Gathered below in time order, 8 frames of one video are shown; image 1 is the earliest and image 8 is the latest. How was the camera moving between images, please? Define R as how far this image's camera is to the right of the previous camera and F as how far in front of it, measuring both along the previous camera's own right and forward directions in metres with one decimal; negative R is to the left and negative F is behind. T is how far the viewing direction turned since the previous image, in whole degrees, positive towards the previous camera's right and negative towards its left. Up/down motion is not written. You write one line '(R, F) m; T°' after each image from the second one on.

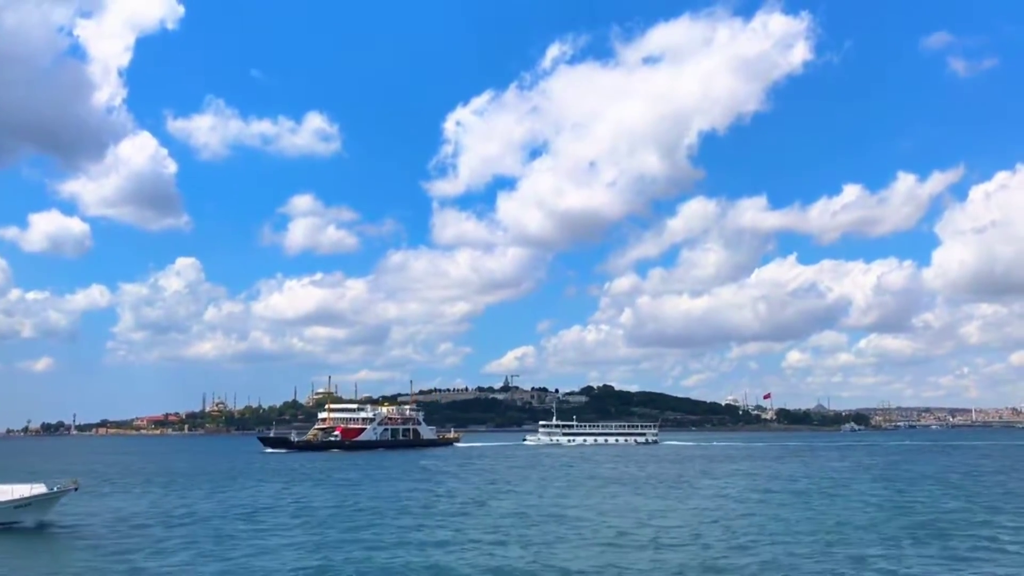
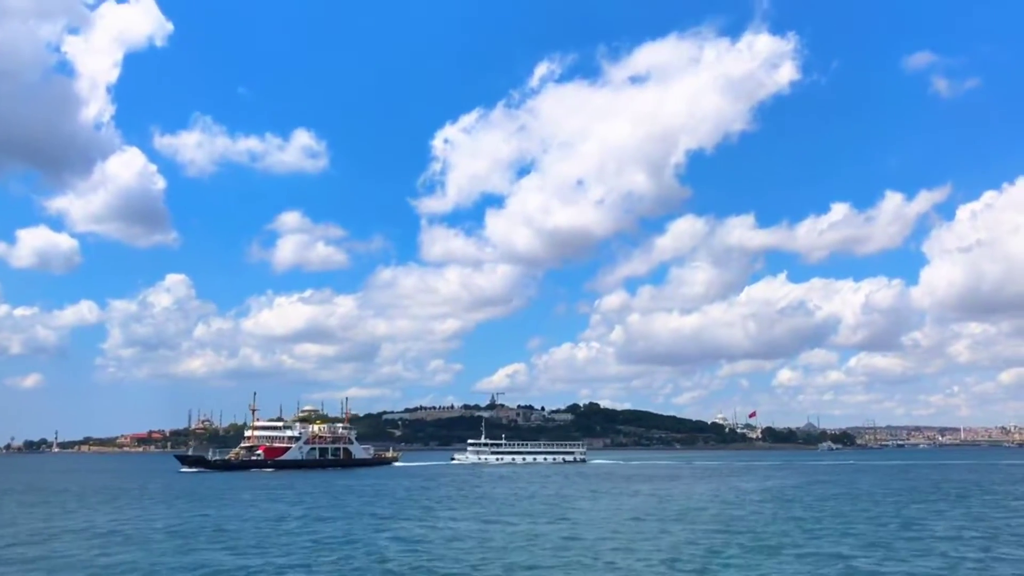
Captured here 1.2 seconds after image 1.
(+7.5, -0.4) m; 0°
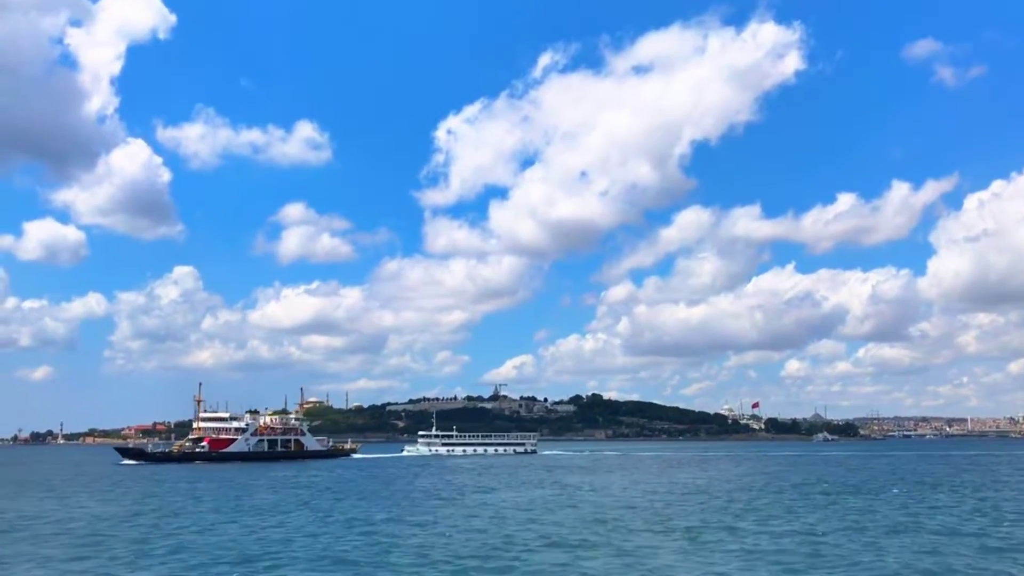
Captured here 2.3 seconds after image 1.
(+7.1, -0.5) m; -1°
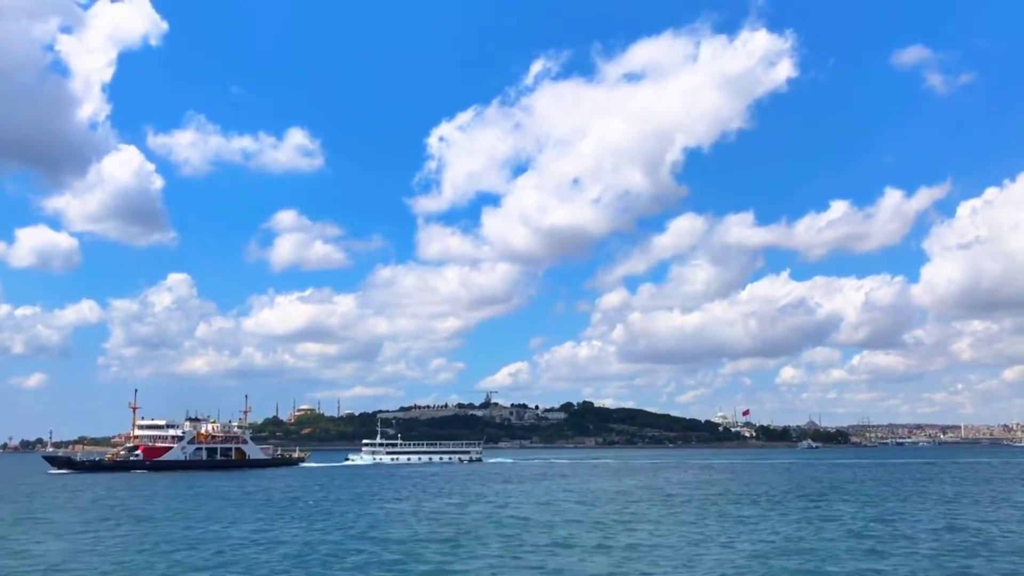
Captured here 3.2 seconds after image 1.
(+6.2, +0.7) m; 0°
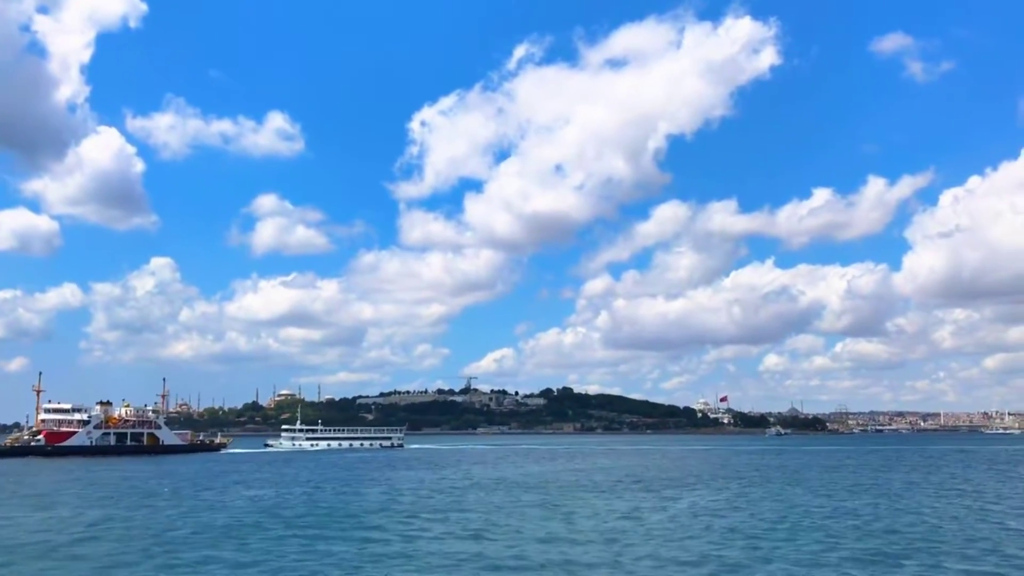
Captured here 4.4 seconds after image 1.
(+7.9, +1.1) m; +1°
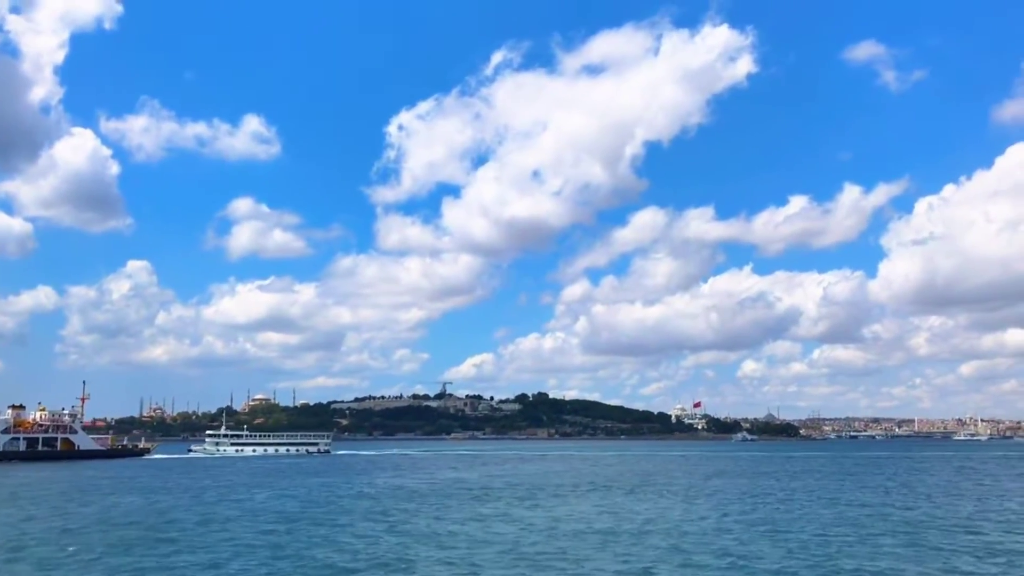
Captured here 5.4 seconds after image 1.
(+6.3, +0.5) m; +1°
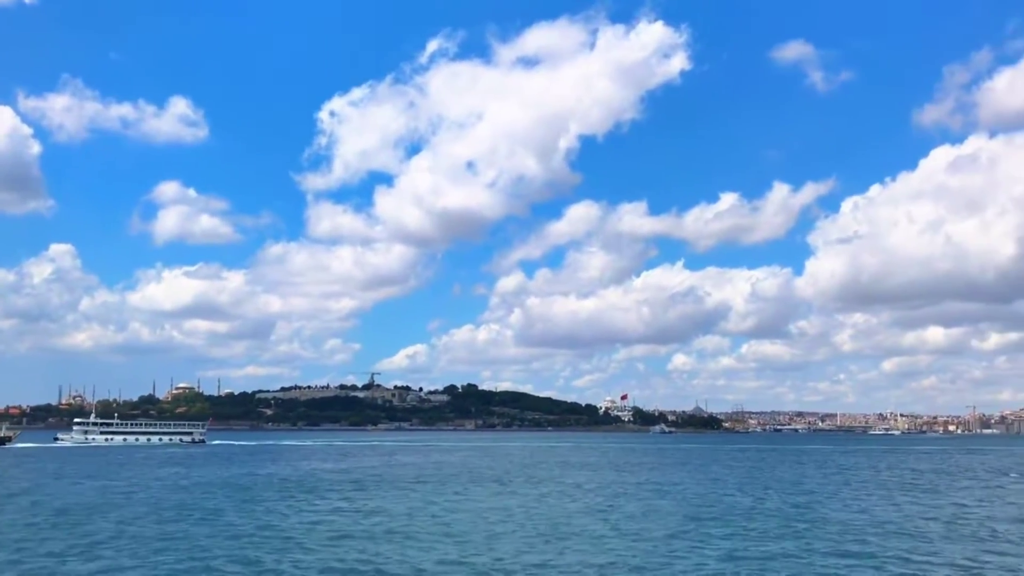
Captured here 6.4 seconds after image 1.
(+6.3, +0.6) m; +4°
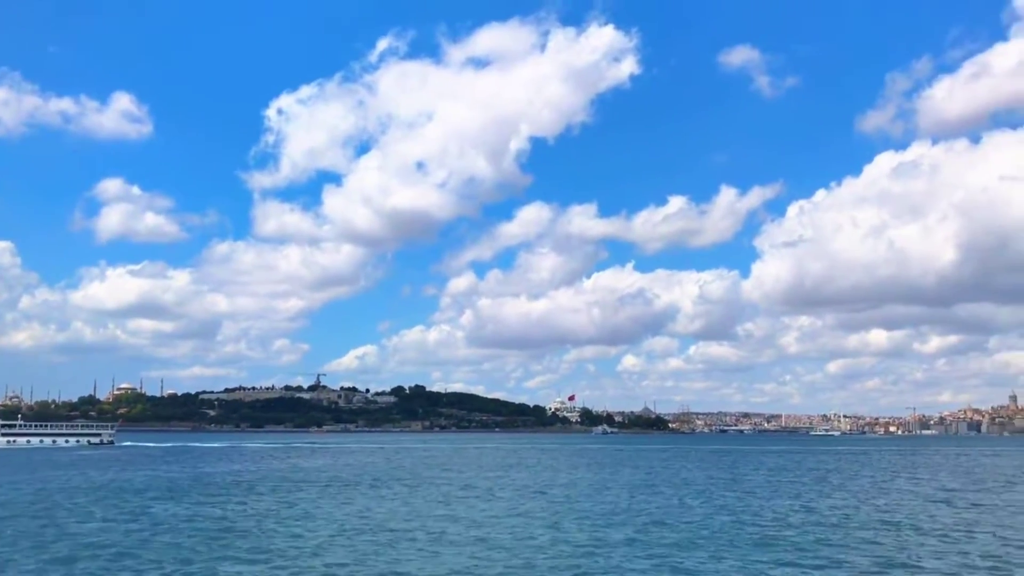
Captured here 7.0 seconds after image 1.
(+4.0, 0.0) m; +3°
